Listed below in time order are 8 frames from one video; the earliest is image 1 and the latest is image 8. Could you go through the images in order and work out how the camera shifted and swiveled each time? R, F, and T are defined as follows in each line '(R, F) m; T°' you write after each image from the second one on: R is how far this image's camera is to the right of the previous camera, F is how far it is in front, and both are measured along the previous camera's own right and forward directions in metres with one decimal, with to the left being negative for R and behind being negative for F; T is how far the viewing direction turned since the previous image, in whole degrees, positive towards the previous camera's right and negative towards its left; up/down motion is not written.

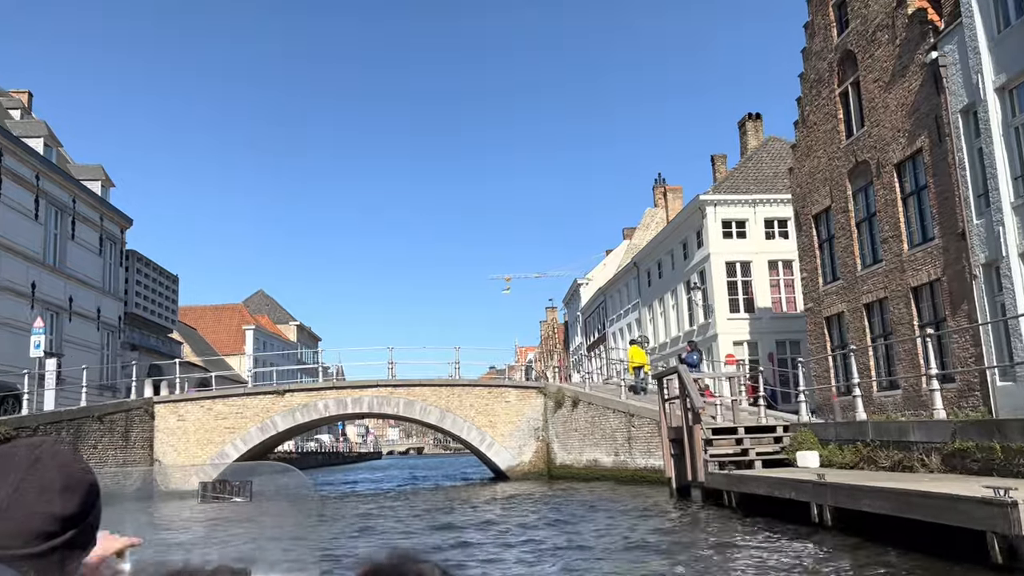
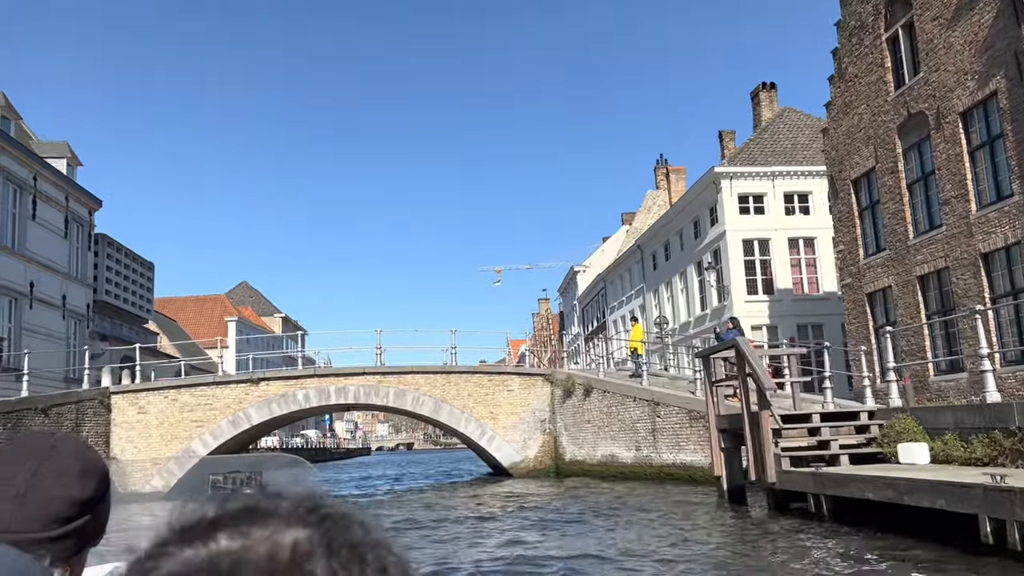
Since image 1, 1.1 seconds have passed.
(-0.1, +0.7) m; +1°
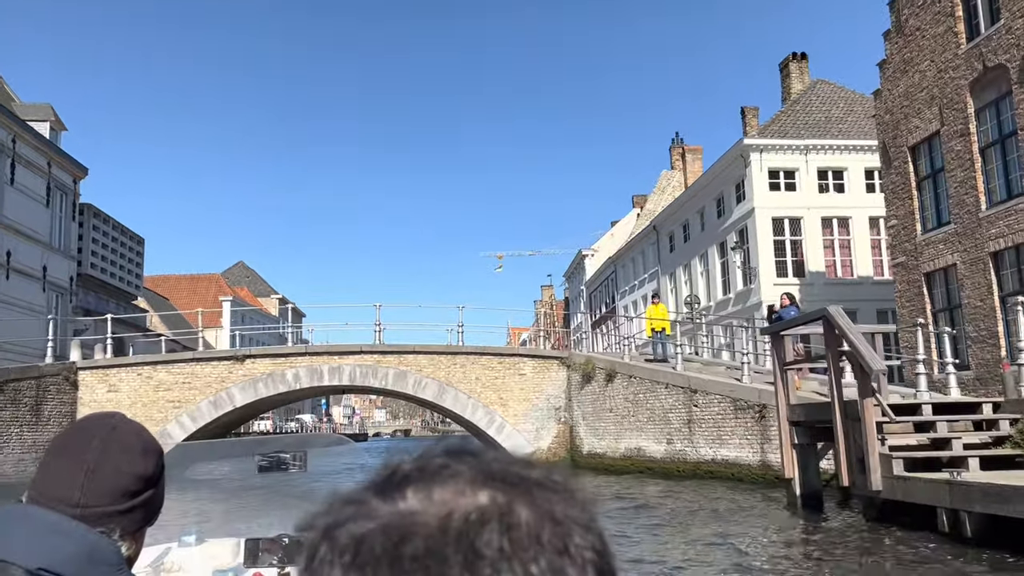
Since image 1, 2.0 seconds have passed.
(-0.1, +0.6) m; 0°
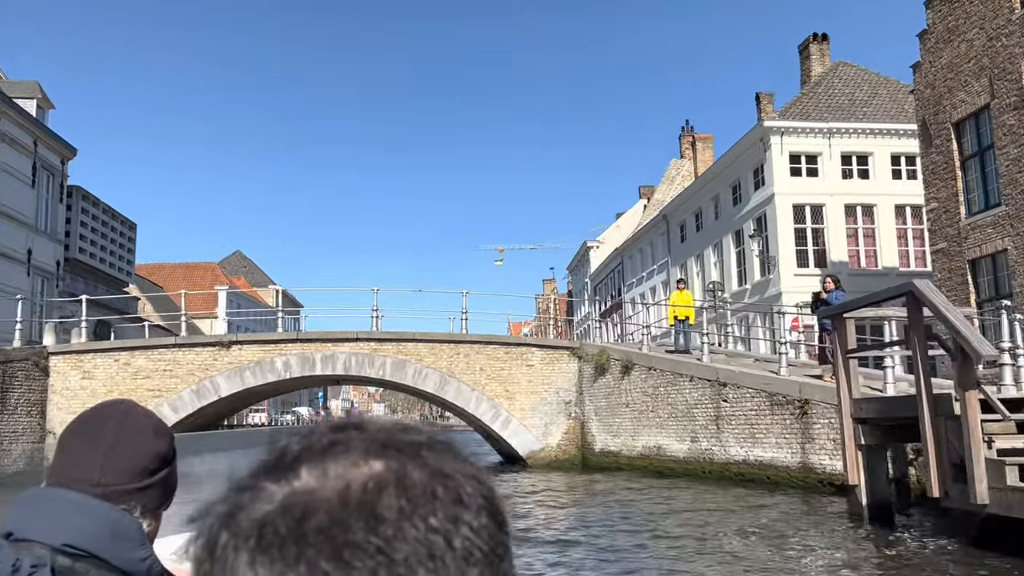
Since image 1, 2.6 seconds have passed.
(-0.1, +0.4) m; 0°
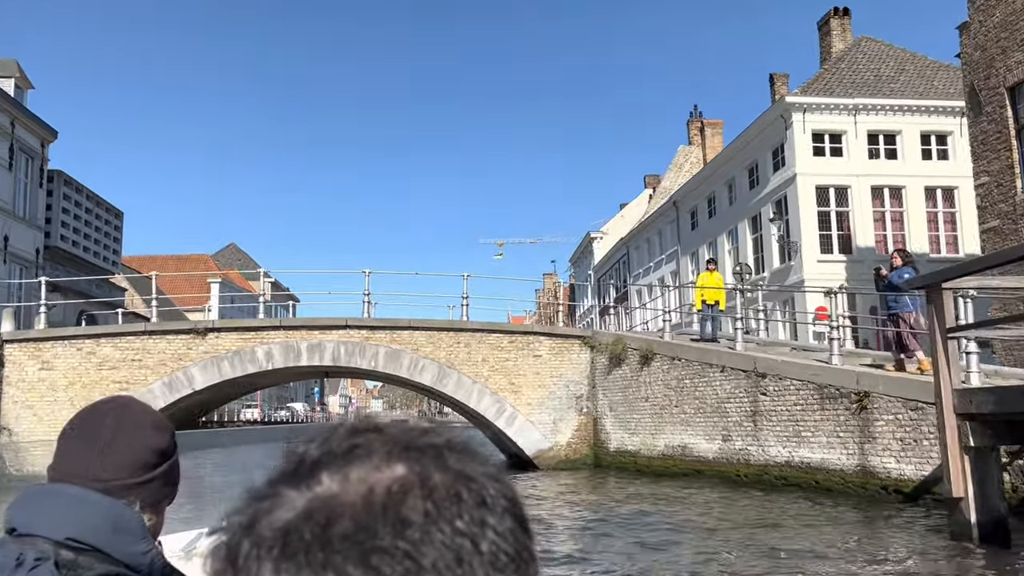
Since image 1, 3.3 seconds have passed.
(0.0, +0.5) m; 0°
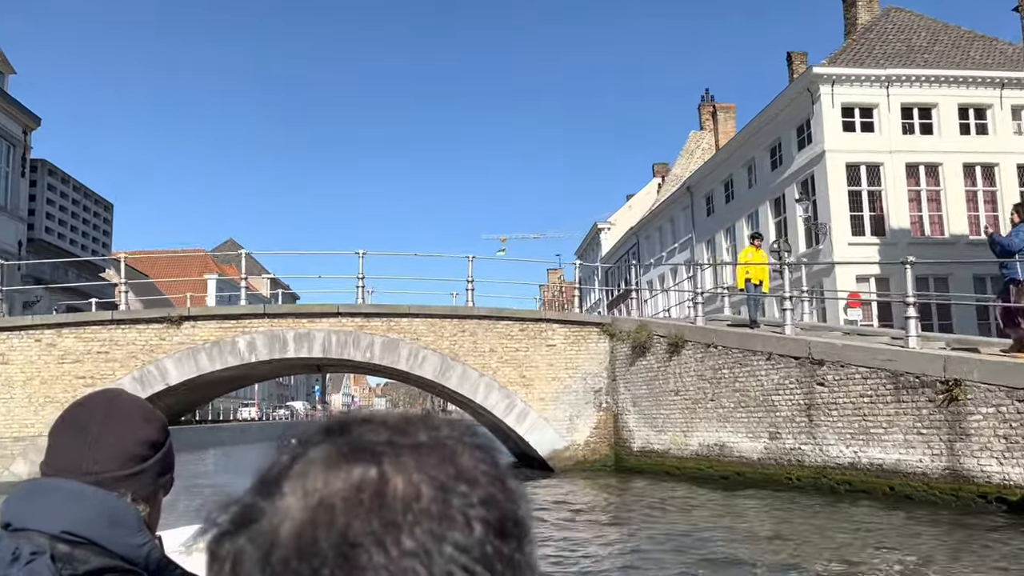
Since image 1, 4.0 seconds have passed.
(0.0, +0.5) m; 0°
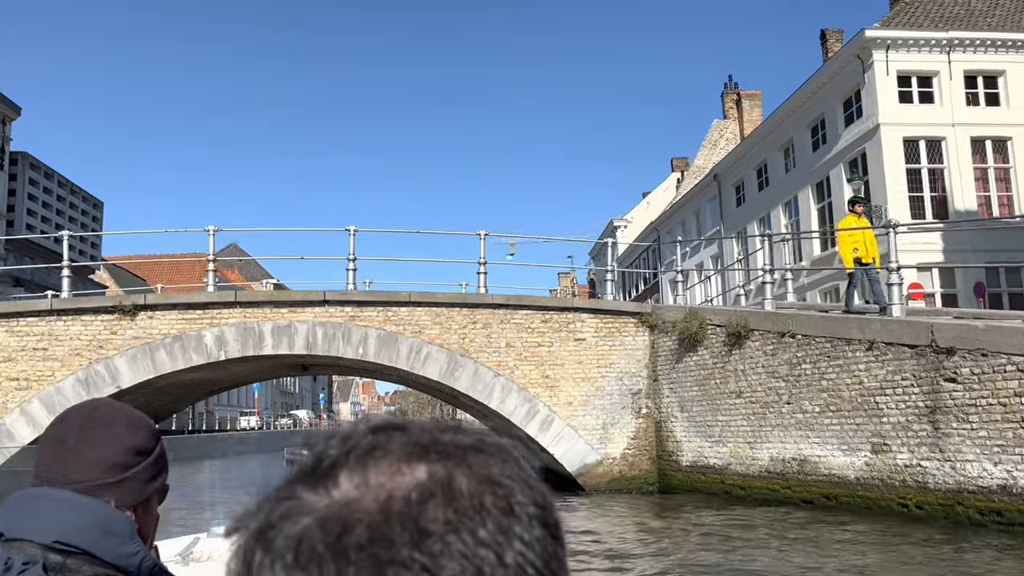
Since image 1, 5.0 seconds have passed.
(-0.1, +0.7) m; -1°
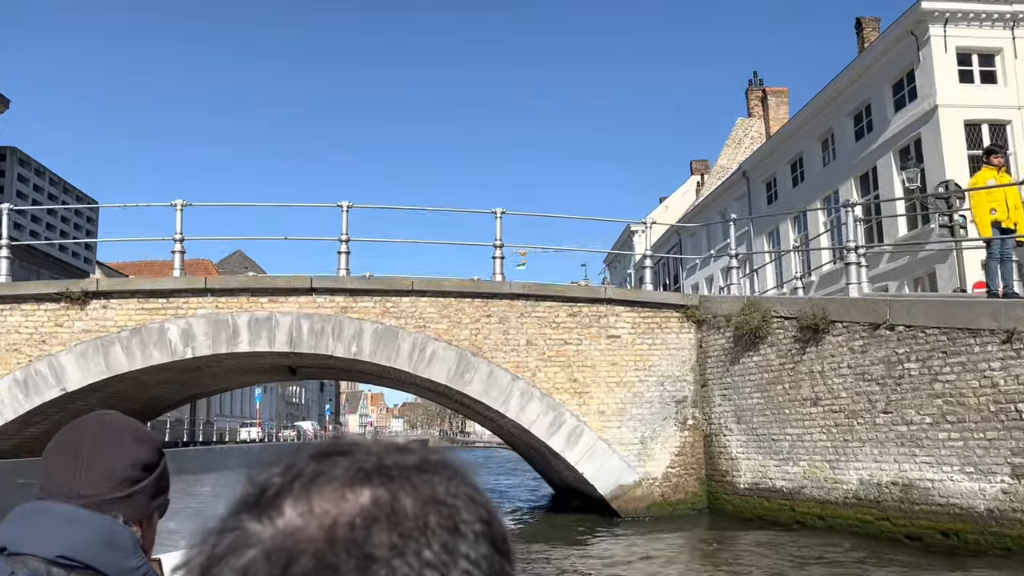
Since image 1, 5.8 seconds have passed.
(0.0, +0.5) m; -1°
